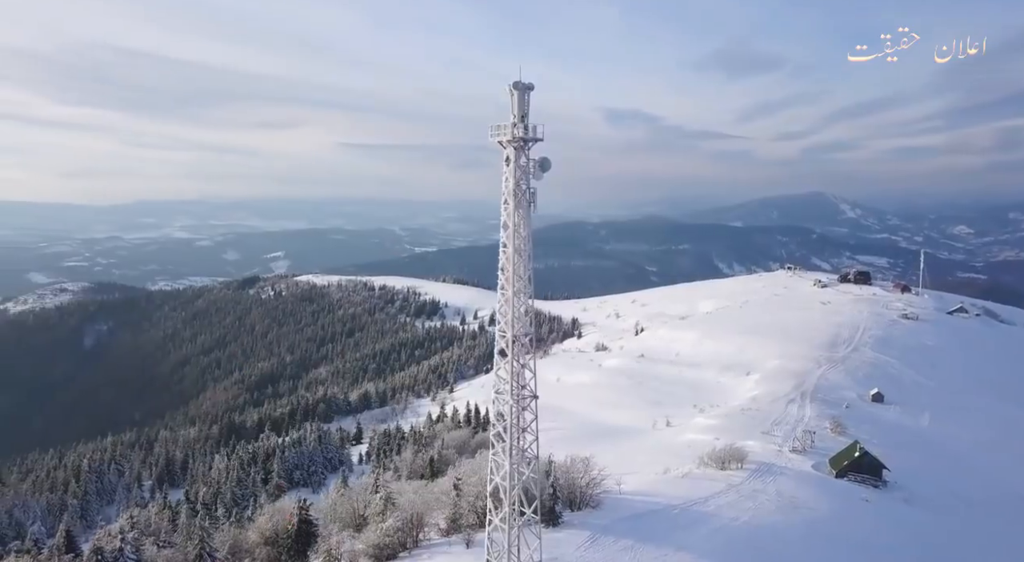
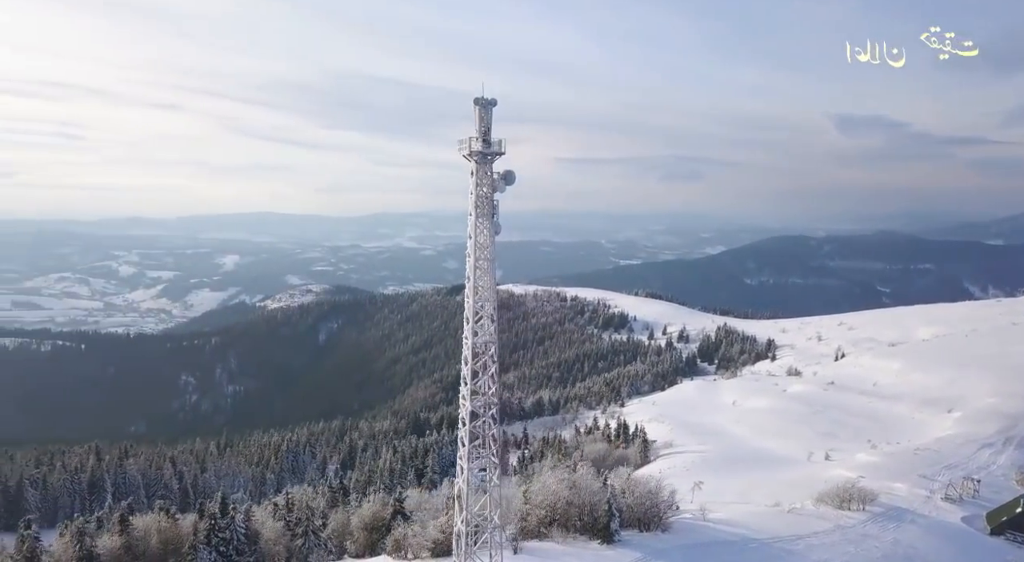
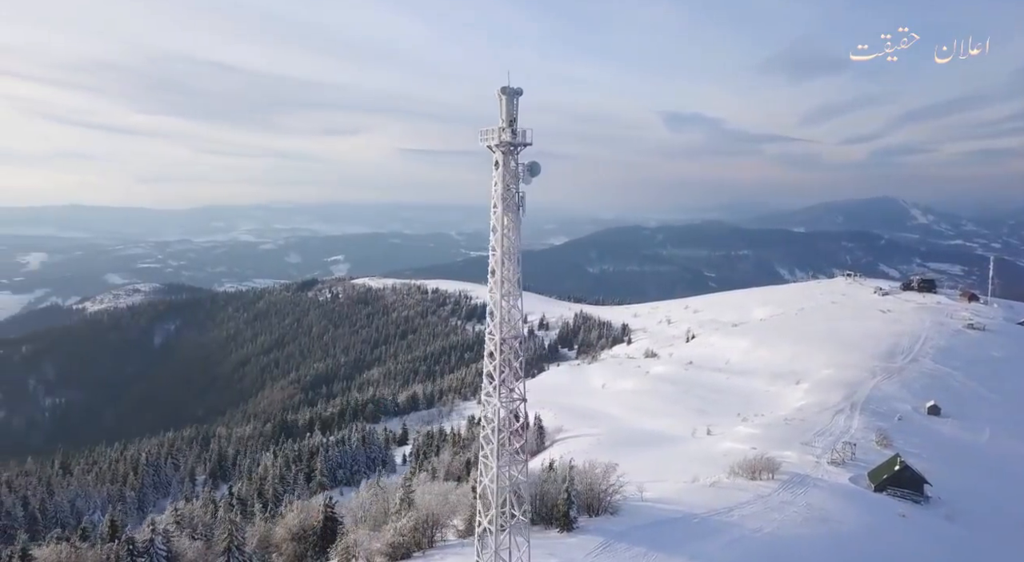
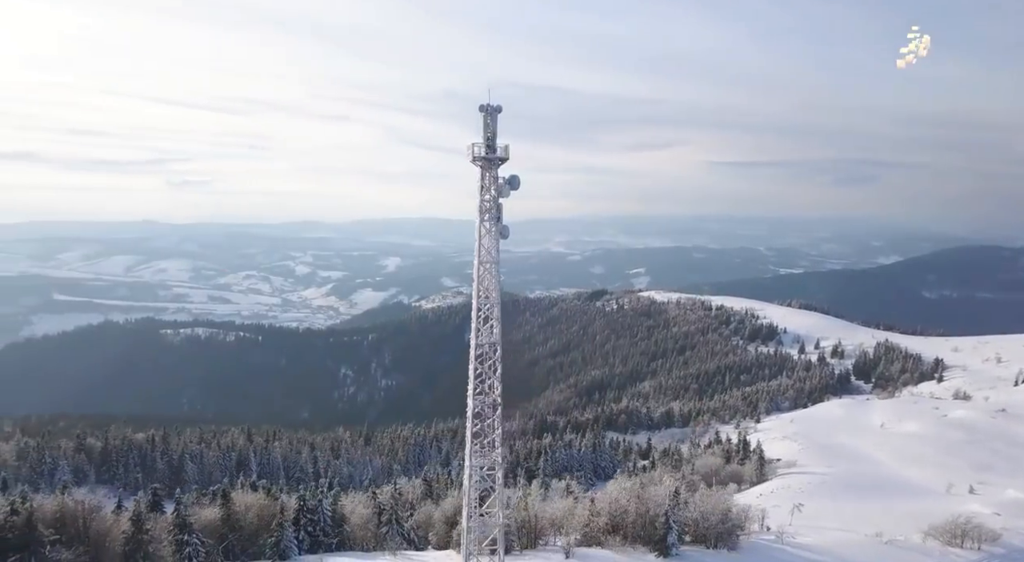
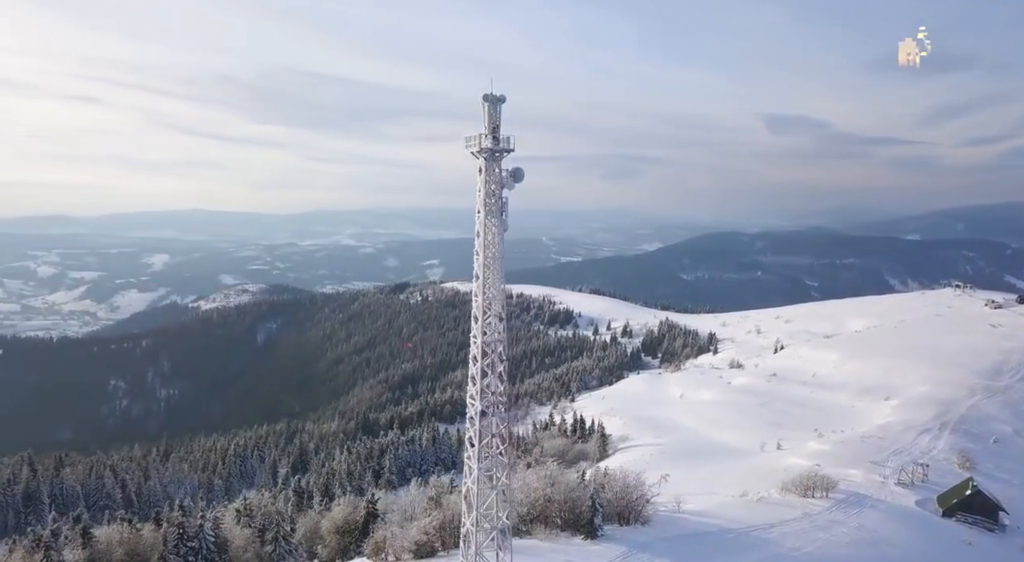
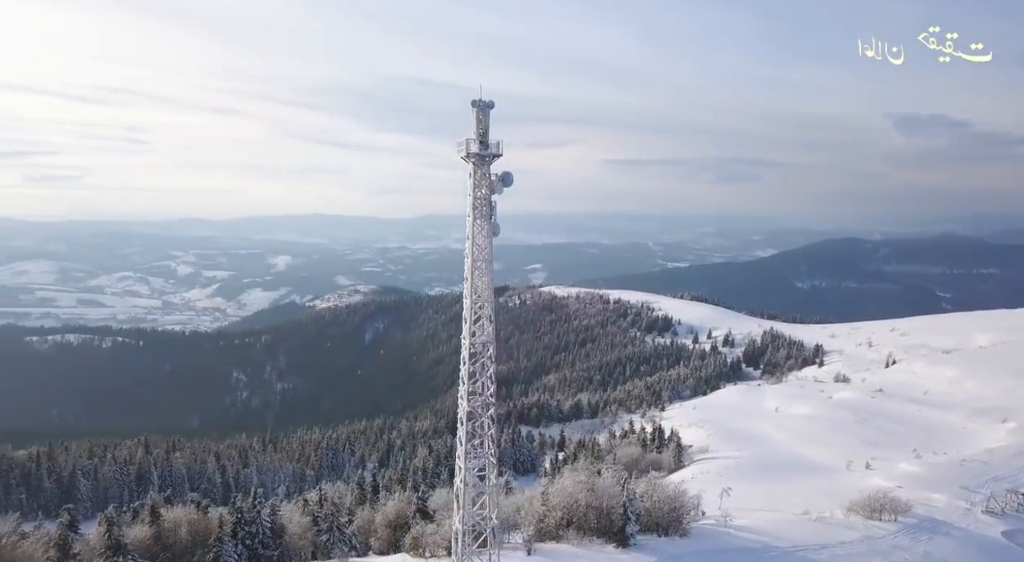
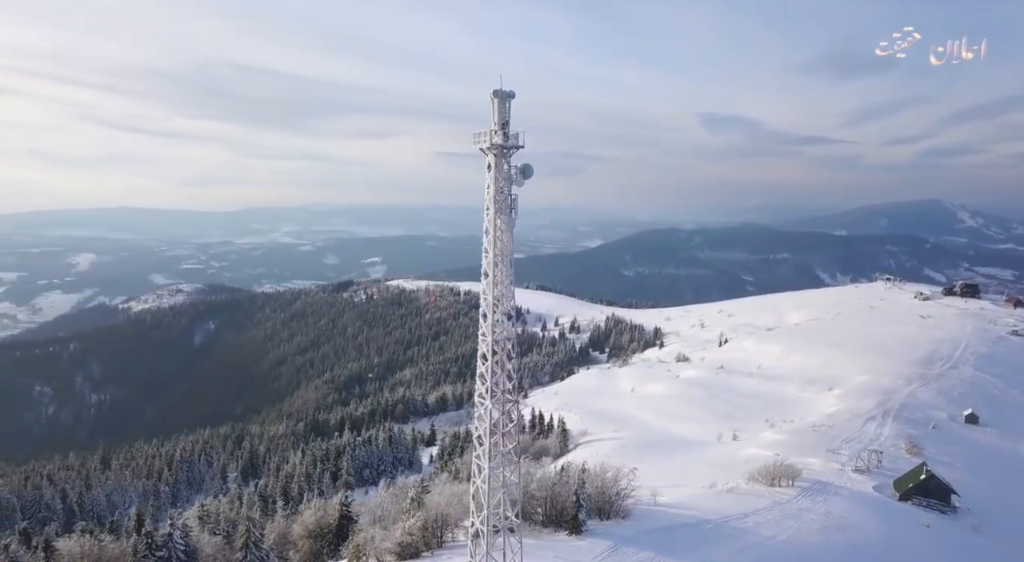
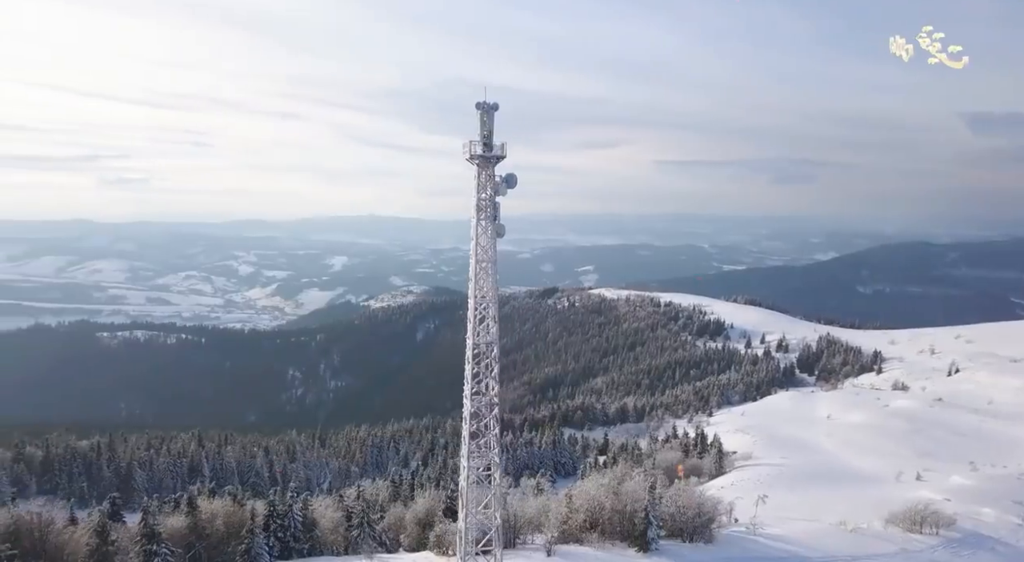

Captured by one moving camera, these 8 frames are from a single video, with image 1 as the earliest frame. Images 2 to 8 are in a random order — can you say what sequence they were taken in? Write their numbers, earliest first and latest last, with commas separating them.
3, 7, 5, 2, 6, 8, 4
